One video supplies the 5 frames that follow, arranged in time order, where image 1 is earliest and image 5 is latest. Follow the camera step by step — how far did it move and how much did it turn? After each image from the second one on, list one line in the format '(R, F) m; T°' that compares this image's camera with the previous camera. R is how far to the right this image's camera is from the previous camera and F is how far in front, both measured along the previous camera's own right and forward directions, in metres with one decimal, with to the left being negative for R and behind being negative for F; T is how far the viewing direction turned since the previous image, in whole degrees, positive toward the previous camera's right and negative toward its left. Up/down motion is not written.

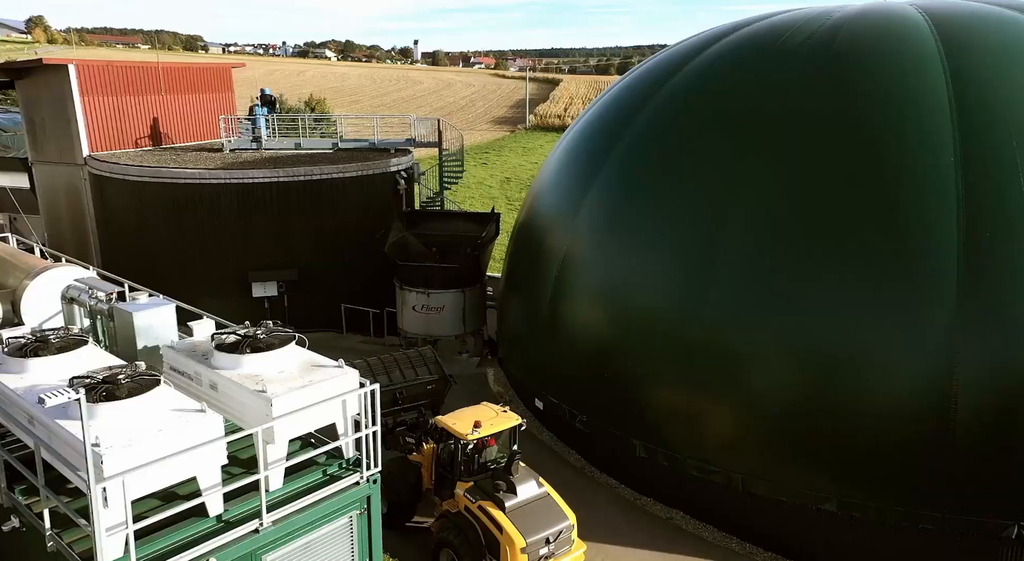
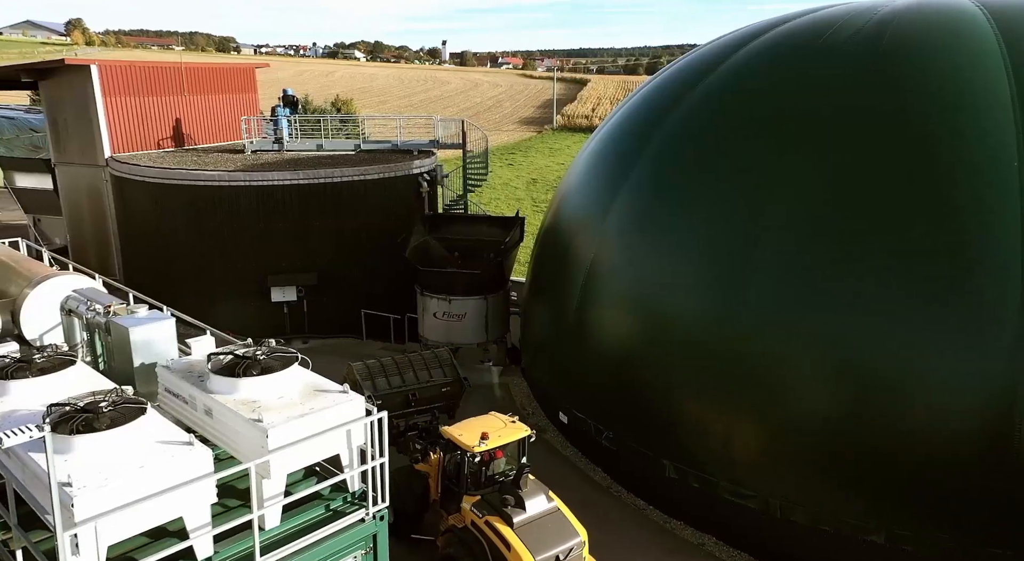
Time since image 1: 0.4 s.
(0.0, +0.5) m; -2°
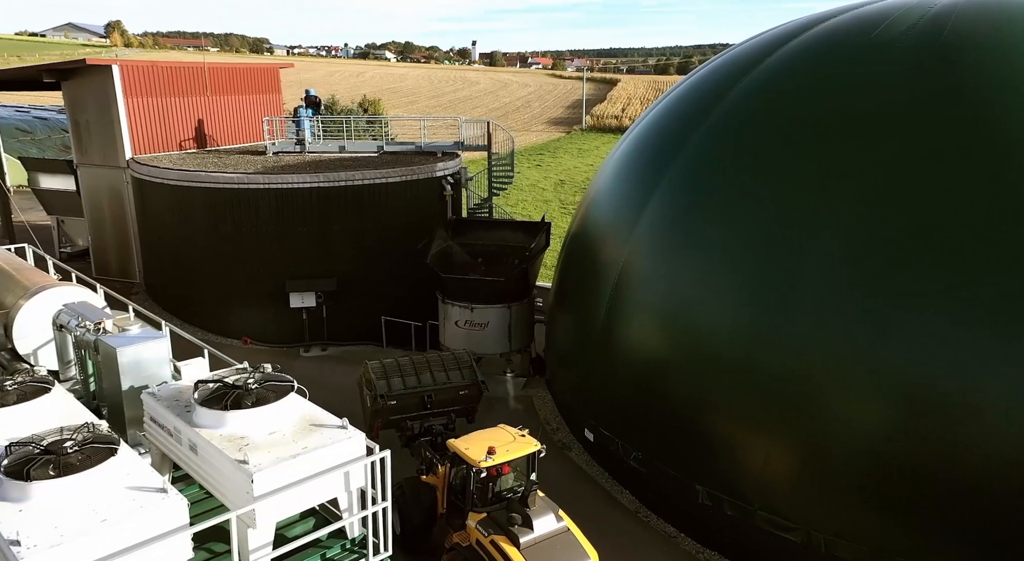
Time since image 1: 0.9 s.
(+0.1, +0.6) m; -2°
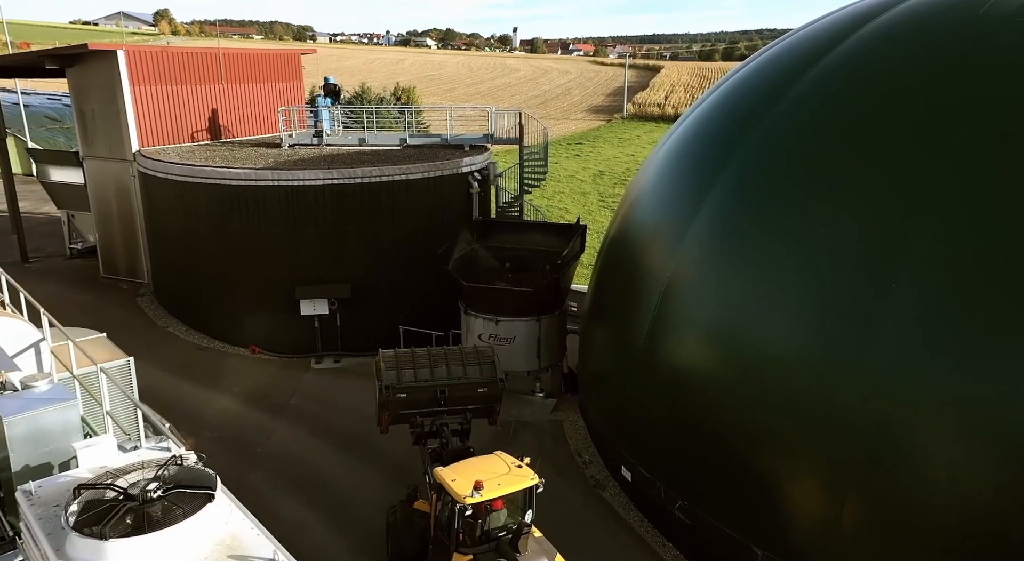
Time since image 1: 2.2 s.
(+0.1, +1.5) m; -3°
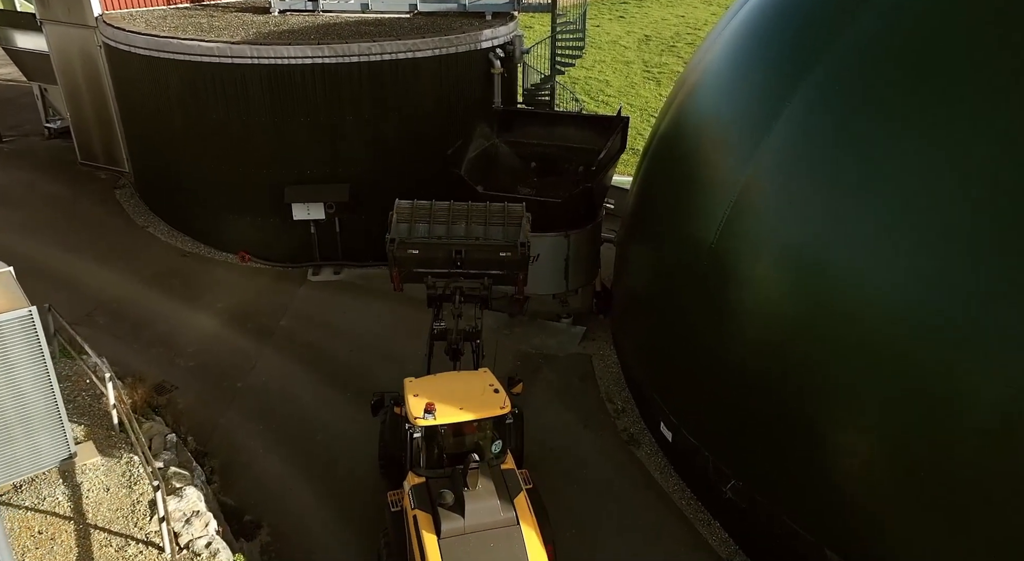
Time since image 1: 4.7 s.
(+0.1, +2.1) m; -3°
